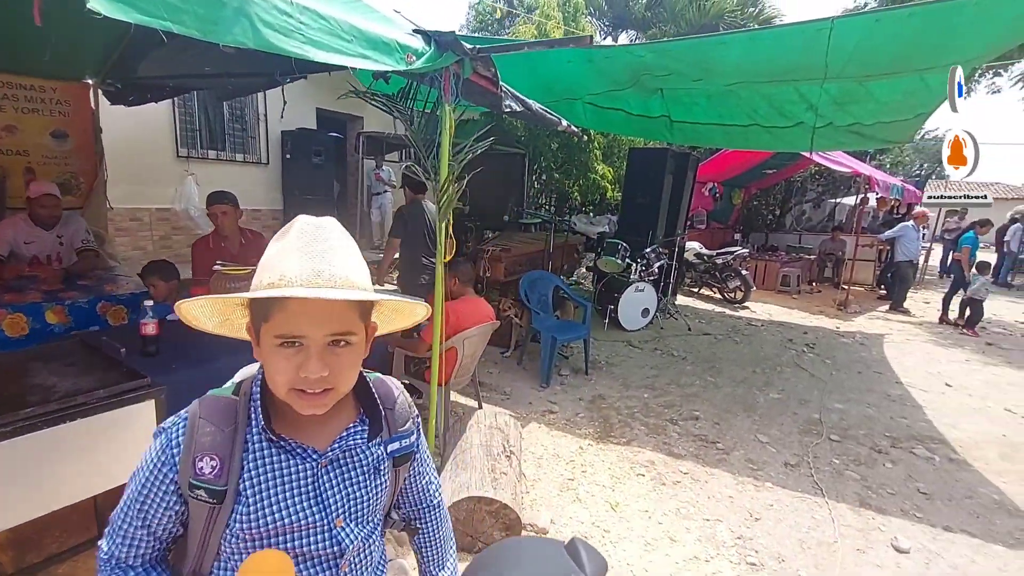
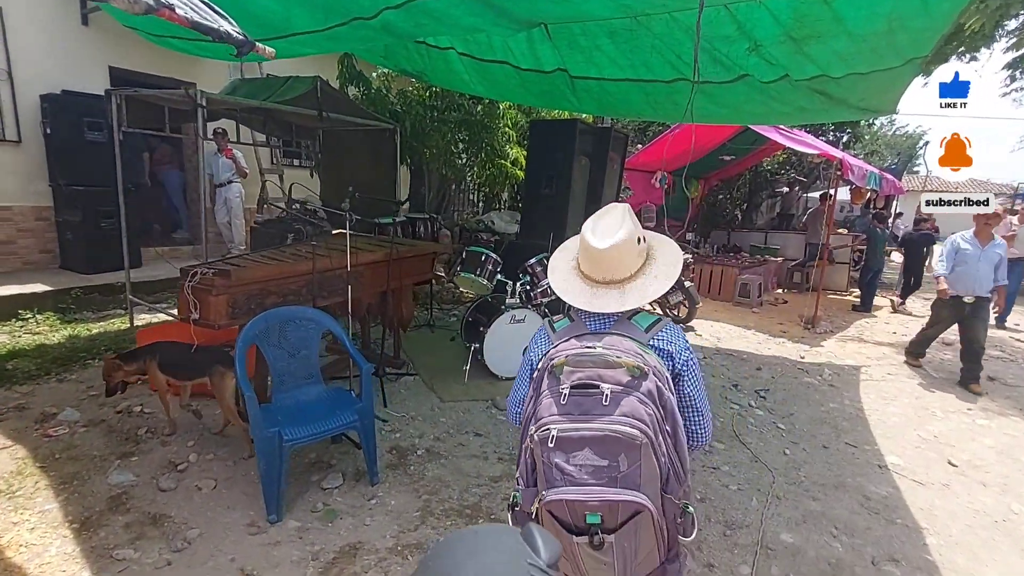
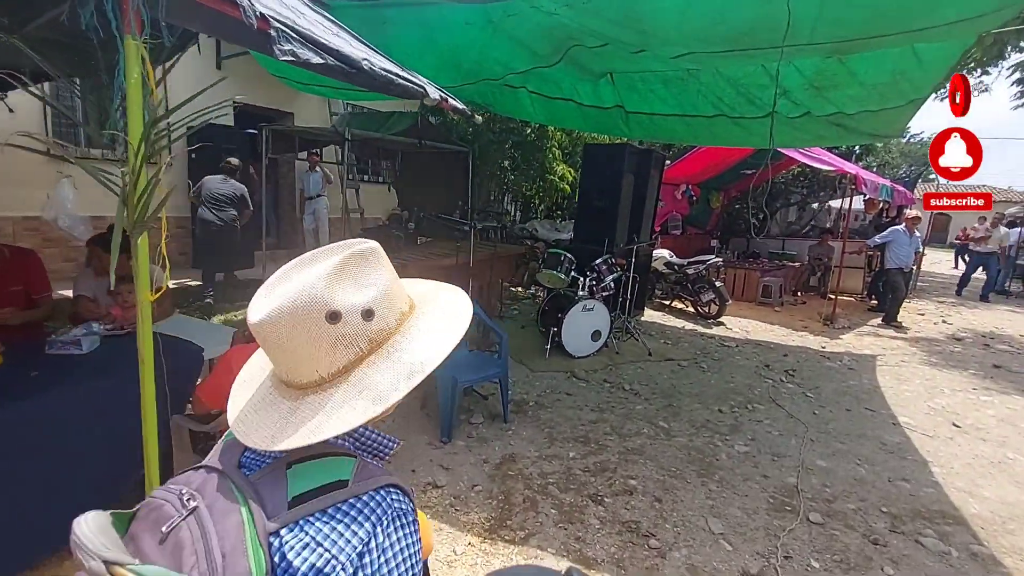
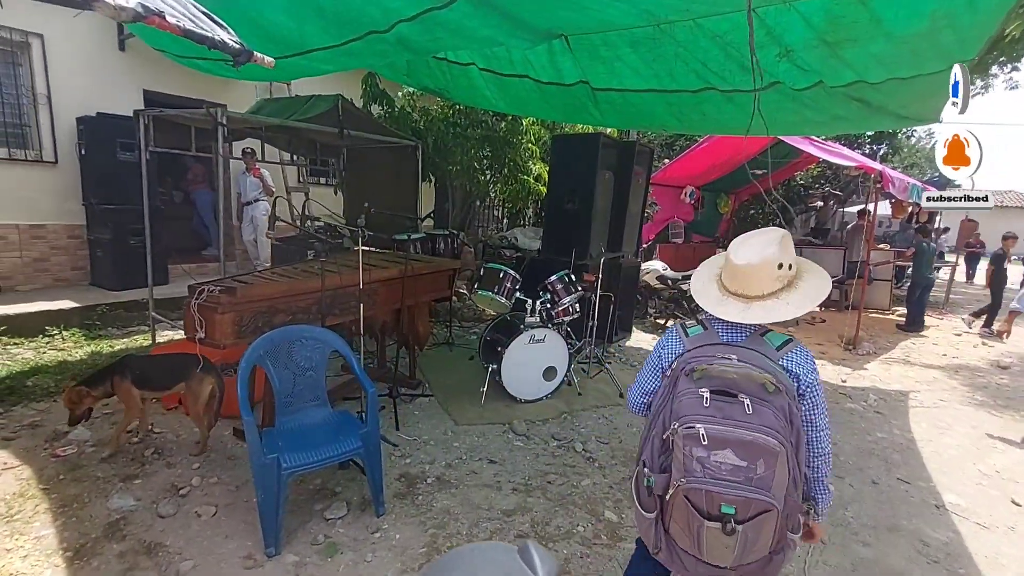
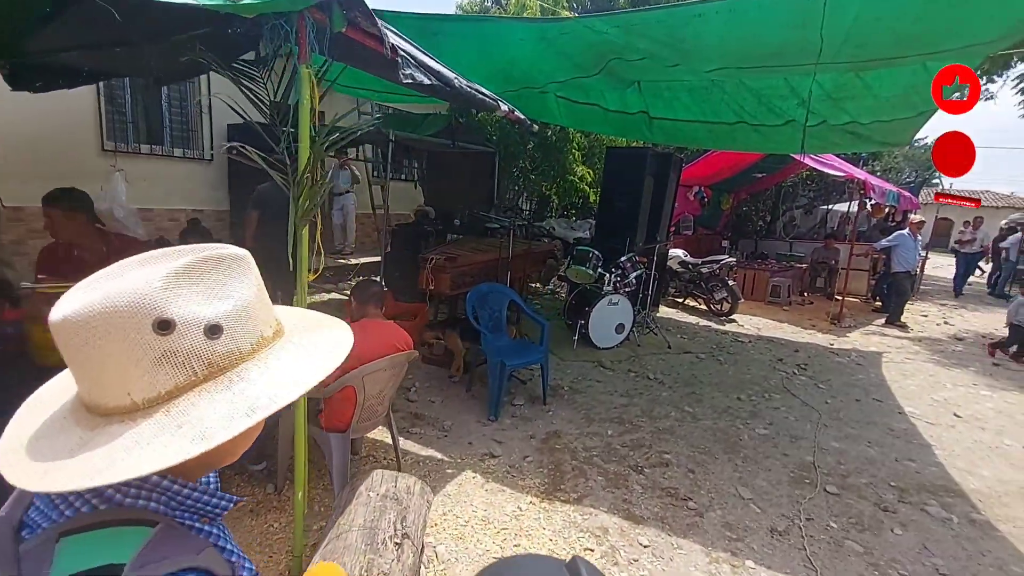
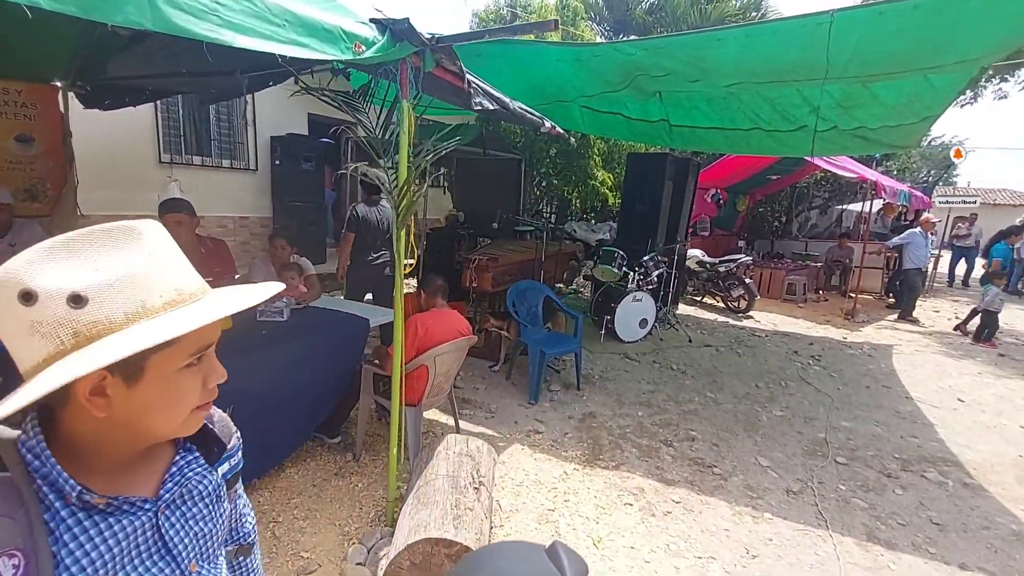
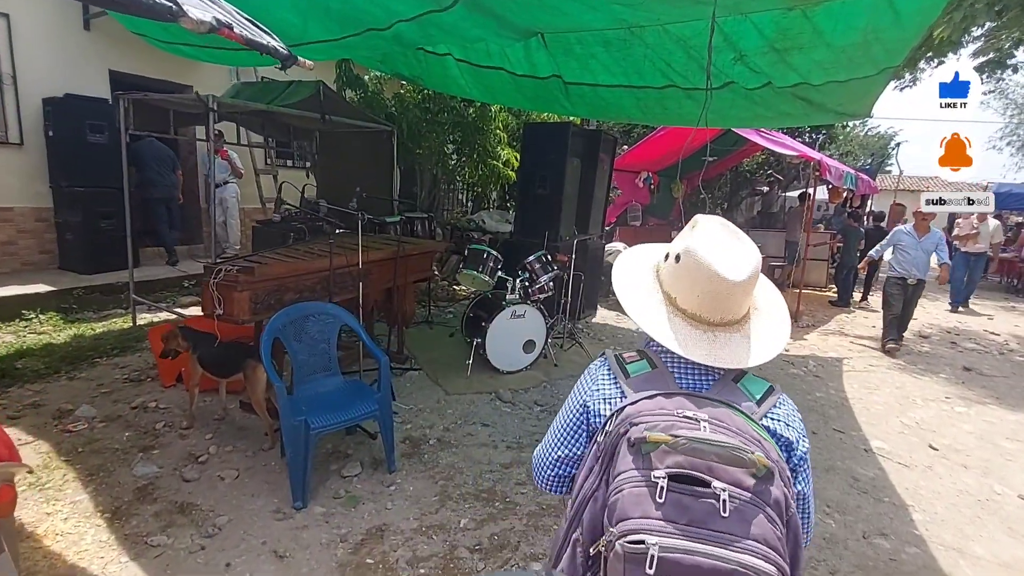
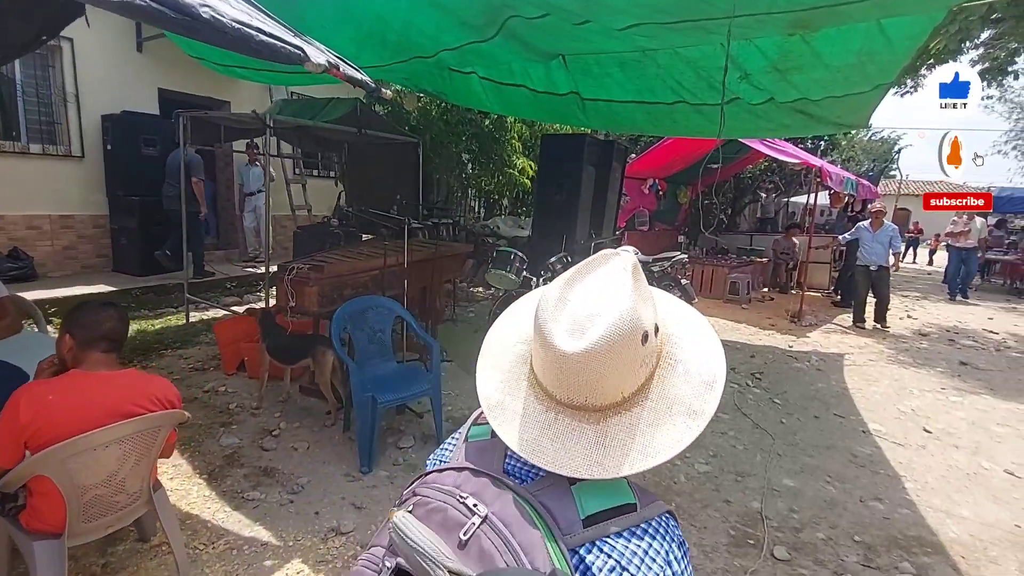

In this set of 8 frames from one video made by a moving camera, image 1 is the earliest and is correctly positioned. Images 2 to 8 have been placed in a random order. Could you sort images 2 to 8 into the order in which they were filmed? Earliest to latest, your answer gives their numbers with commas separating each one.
6, 5, 3, 8, 7, 2, 4
